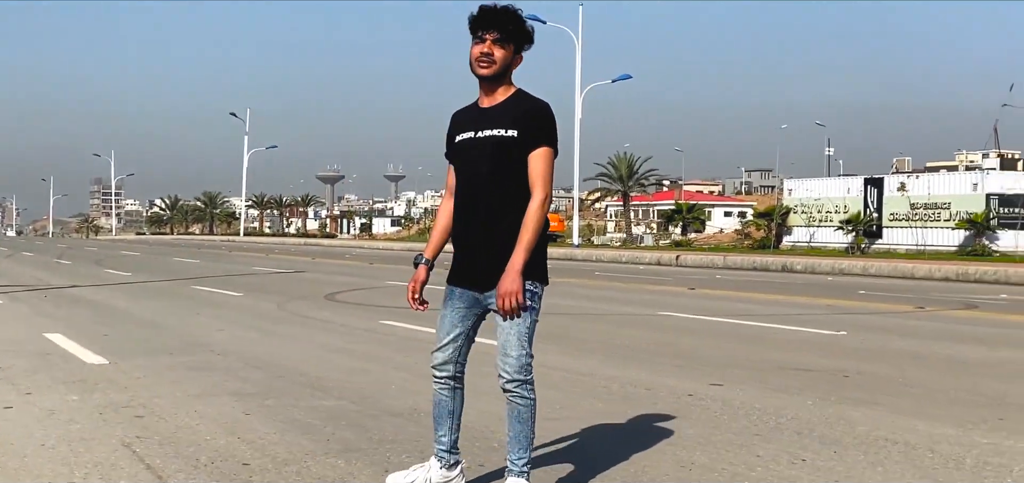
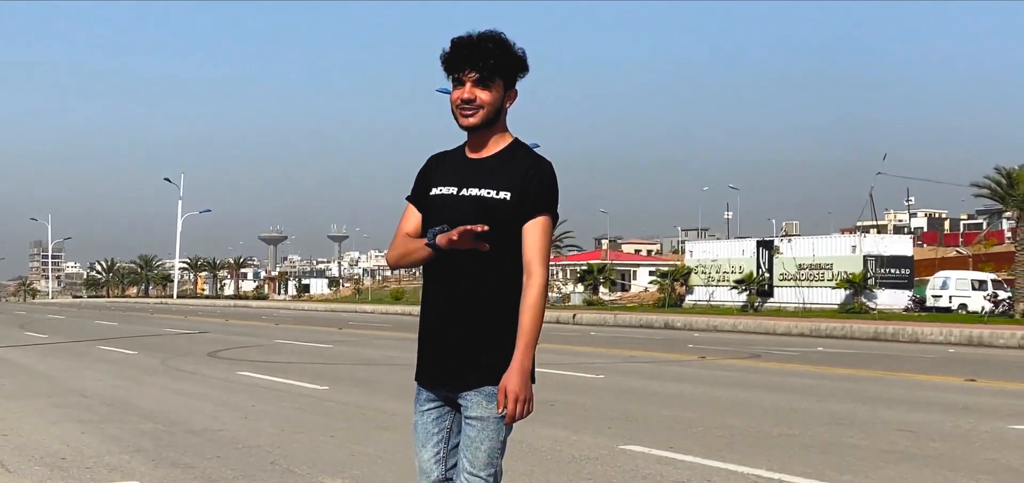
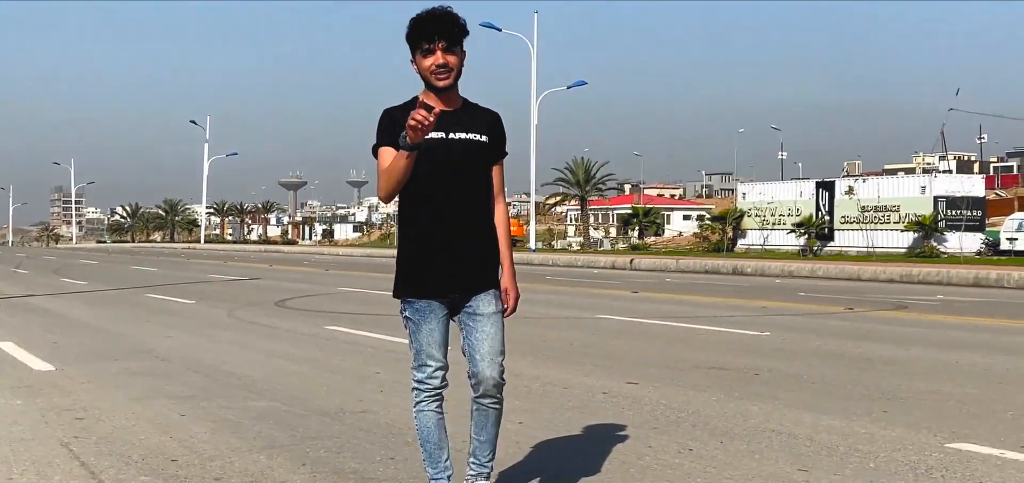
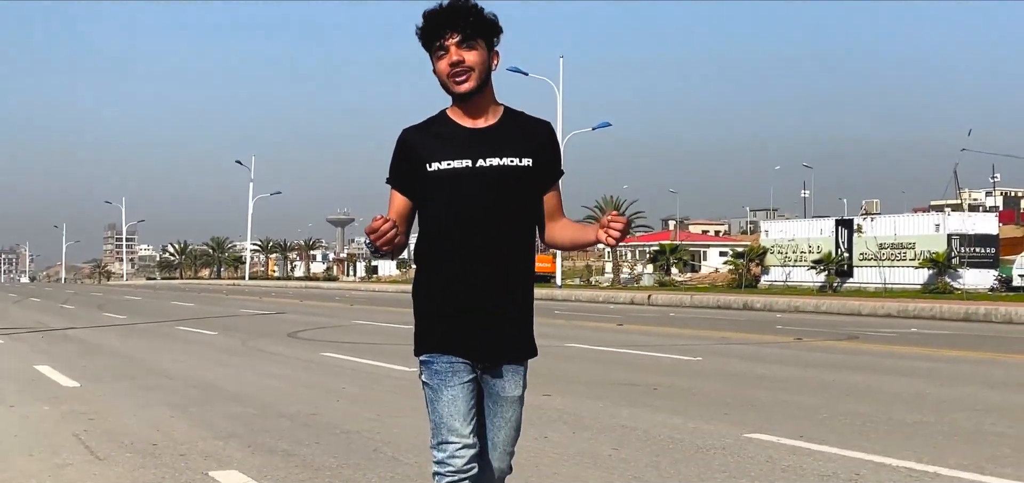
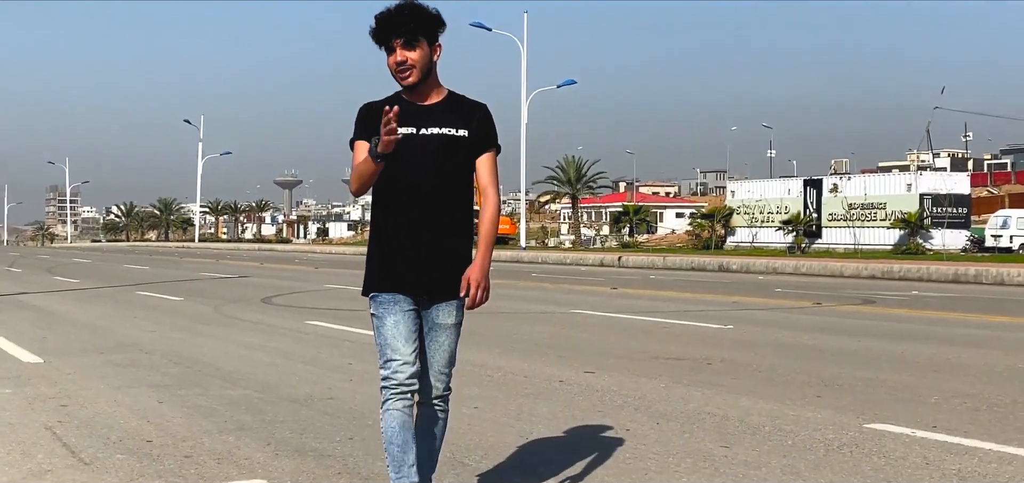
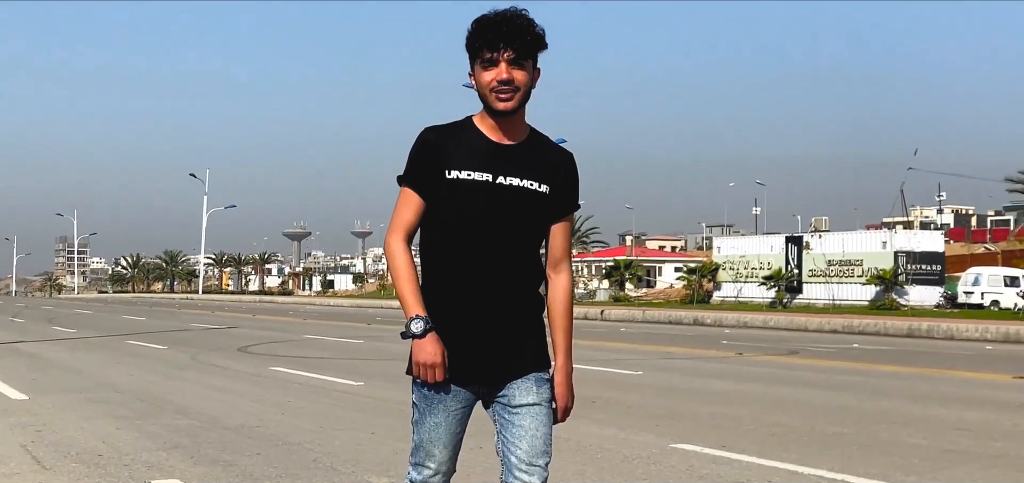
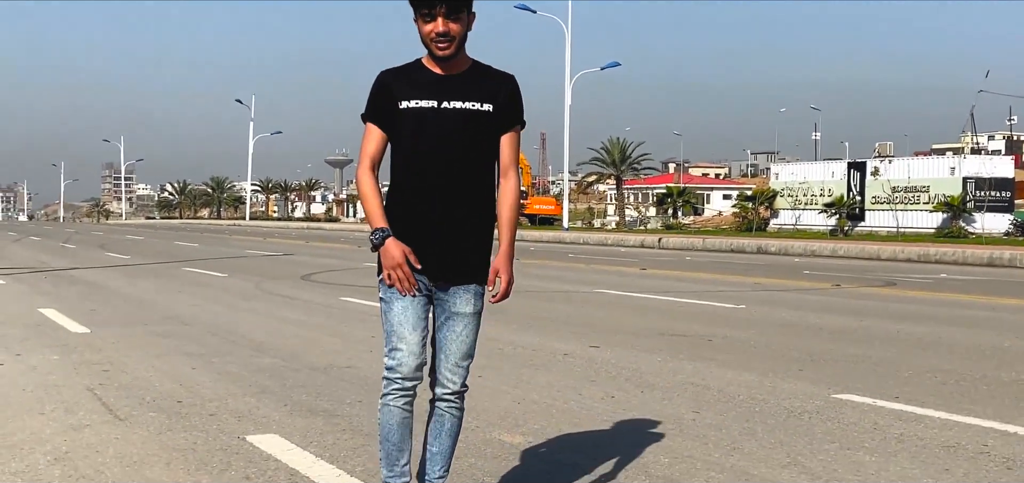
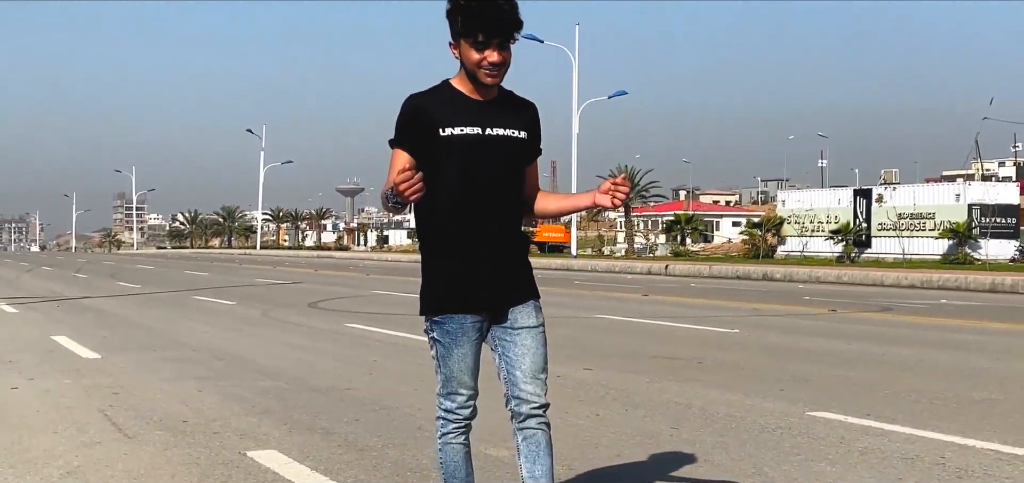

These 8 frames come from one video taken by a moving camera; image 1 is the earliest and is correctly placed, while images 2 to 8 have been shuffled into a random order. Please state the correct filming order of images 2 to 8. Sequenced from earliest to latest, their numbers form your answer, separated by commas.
3, 5, 7, 8, 4, 6, 2
